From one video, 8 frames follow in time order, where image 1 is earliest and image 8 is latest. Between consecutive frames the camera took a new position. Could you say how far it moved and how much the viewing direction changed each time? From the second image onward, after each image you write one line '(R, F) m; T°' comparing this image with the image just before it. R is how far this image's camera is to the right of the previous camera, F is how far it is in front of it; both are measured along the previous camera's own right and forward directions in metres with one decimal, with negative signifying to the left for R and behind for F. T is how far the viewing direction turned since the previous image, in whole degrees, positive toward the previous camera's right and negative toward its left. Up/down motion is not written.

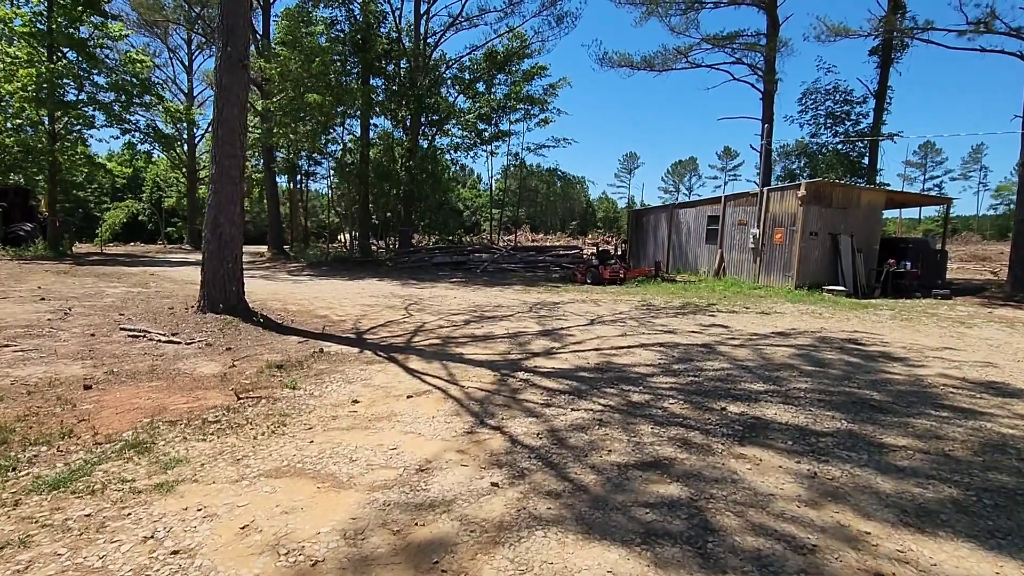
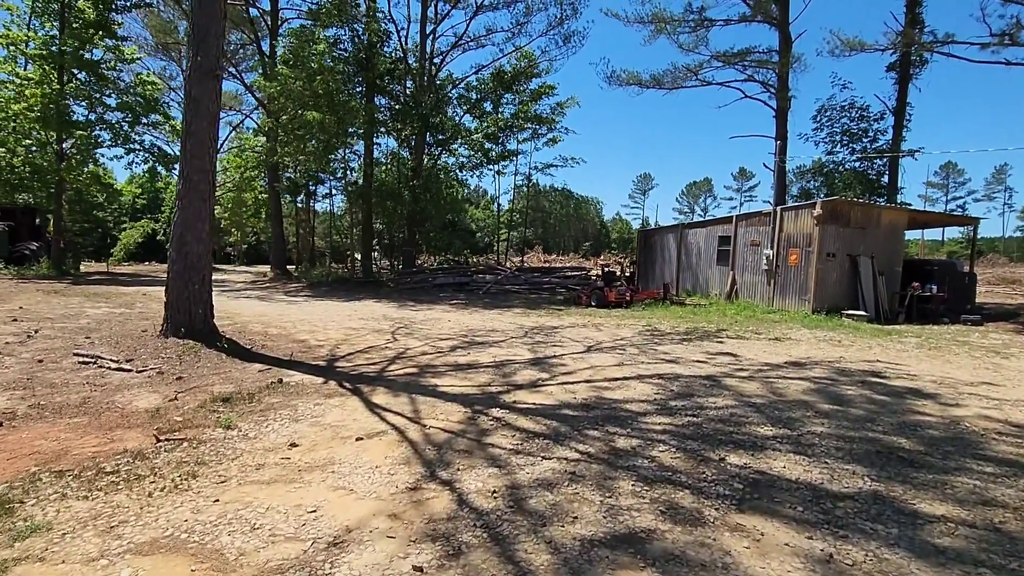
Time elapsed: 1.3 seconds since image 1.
(+0.4, +0.6) m; -2°
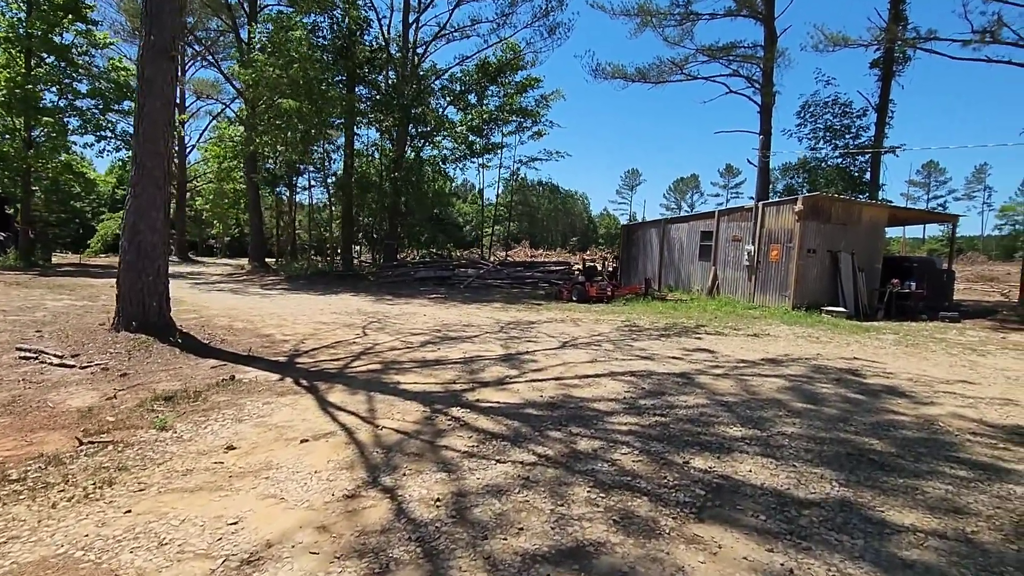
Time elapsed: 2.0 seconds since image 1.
(+0.2, +0.2) m; +1°
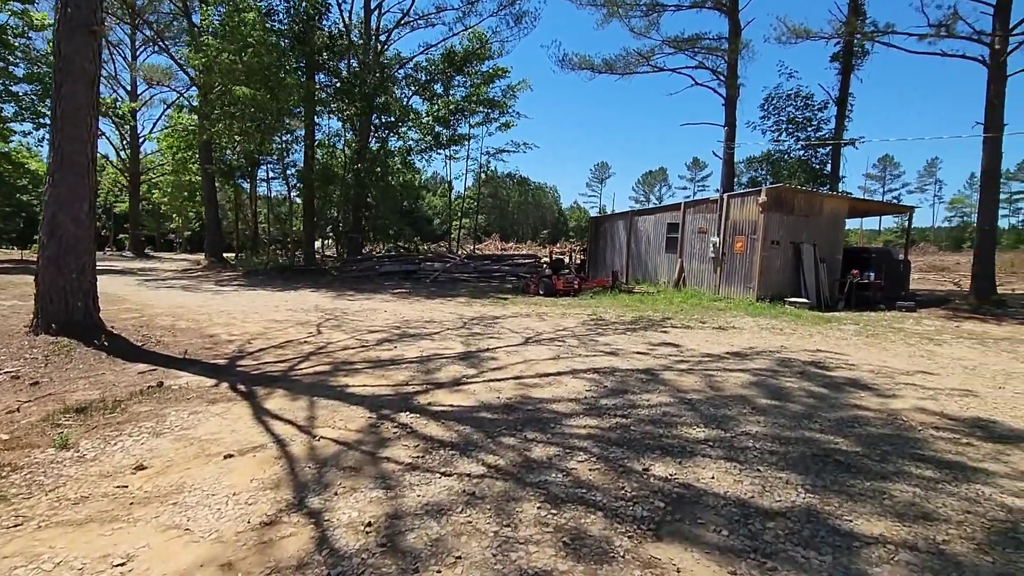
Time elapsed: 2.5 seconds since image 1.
(+0.2, +0.3) m; +3°
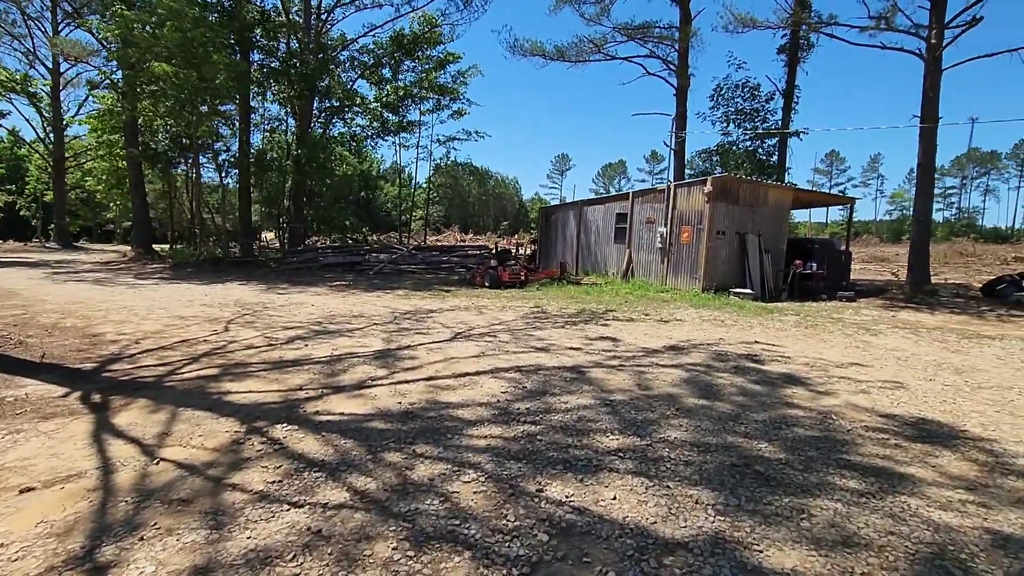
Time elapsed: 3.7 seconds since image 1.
(+0.5, +0.5) m; +4°
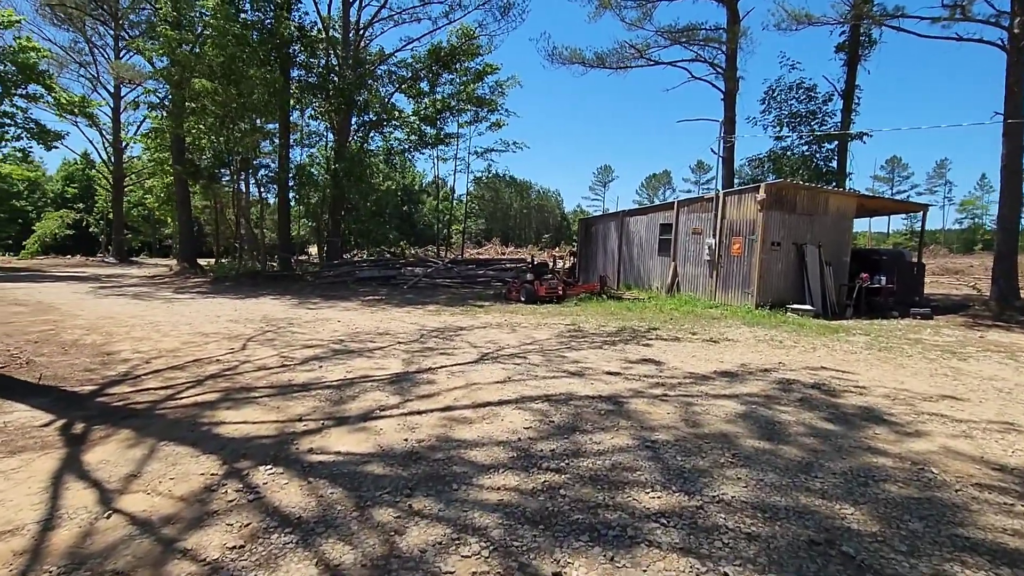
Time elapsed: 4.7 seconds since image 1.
(+0.1, +0.6) m; -5°
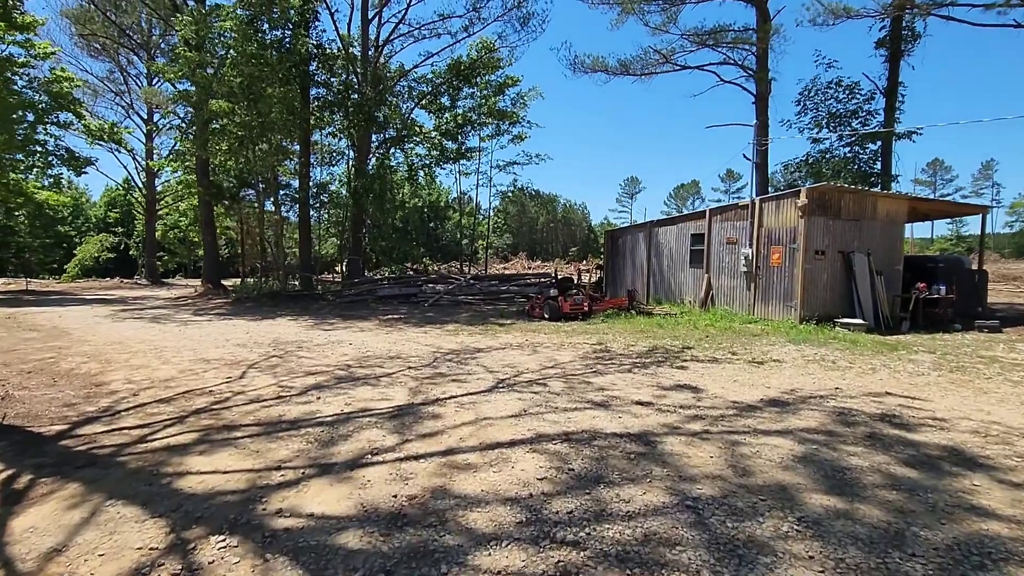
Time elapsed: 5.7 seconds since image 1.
(+0.1, +0.6) m; -3°
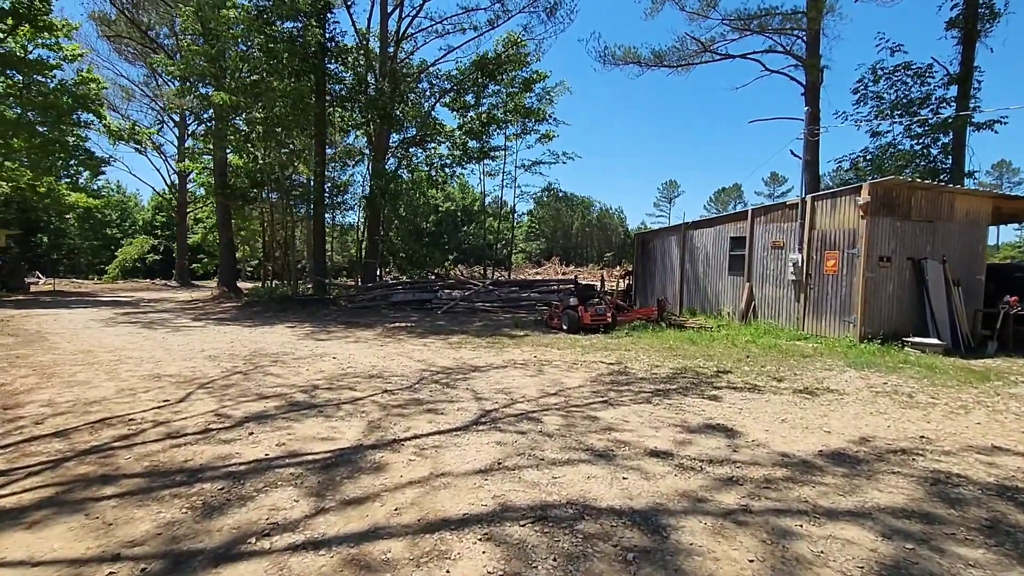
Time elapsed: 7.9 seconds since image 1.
(+0.4, +1.2) m; -4°
